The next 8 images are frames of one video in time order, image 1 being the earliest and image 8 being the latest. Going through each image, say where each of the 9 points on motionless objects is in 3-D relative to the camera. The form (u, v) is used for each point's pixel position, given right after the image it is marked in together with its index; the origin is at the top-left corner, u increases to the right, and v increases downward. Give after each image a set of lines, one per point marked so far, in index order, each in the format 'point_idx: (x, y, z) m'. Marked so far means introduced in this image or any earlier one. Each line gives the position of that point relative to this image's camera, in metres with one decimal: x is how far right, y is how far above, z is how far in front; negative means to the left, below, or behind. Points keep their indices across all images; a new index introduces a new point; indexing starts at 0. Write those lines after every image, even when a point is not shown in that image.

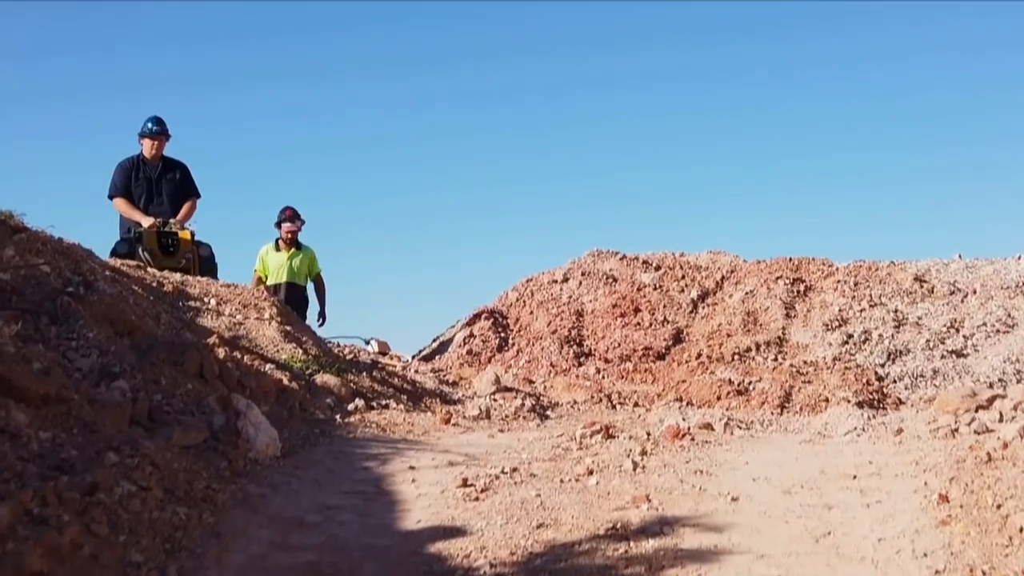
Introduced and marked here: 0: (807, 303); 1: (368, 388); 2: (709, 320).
0: (+3.9, -0.1, +18.3) m
1: (-0.9, -0.7, +8.9) m
2: (+2.6, -0.4, +18.1) m
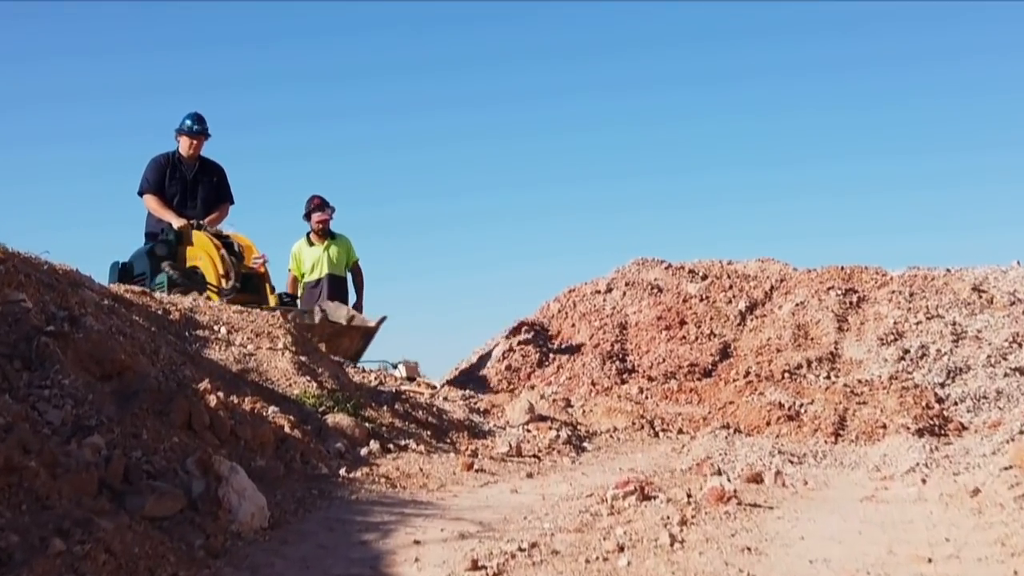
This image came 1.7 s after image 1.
0: (+4.4, -0.3, +17.4) m
1: (-0.7, -0.8, +8.2) m
2: (+3.1, -0.5, +17.3) m
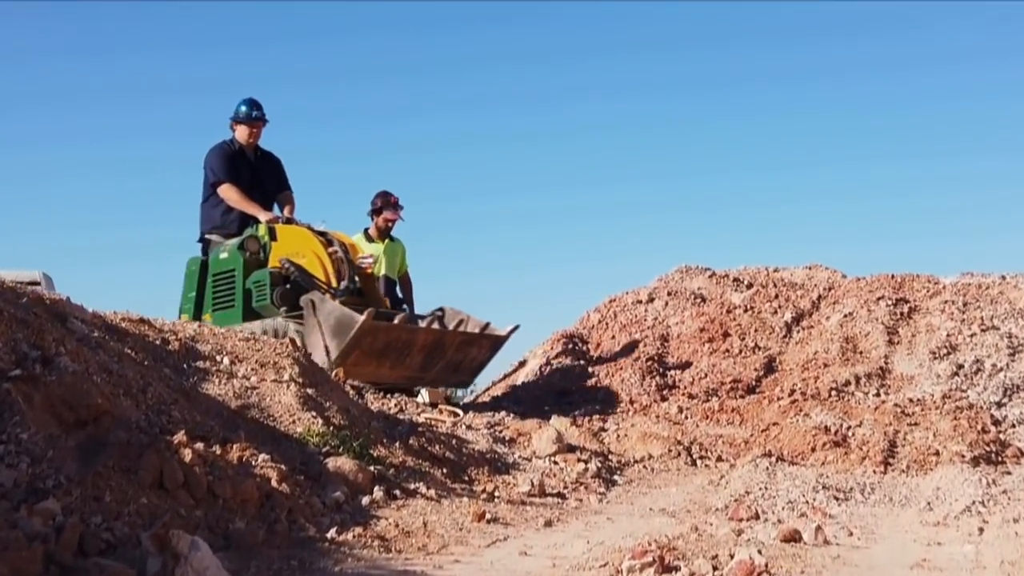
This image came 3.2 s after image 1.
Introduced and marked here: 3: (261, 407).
0: (+4.8, -0.4, +16.6) m
1: (-0.6, -1.0, +7.6) m
2: (+3.5, -0.7, +16.6) m
3: (-1.4, -0.7, +7.8) m
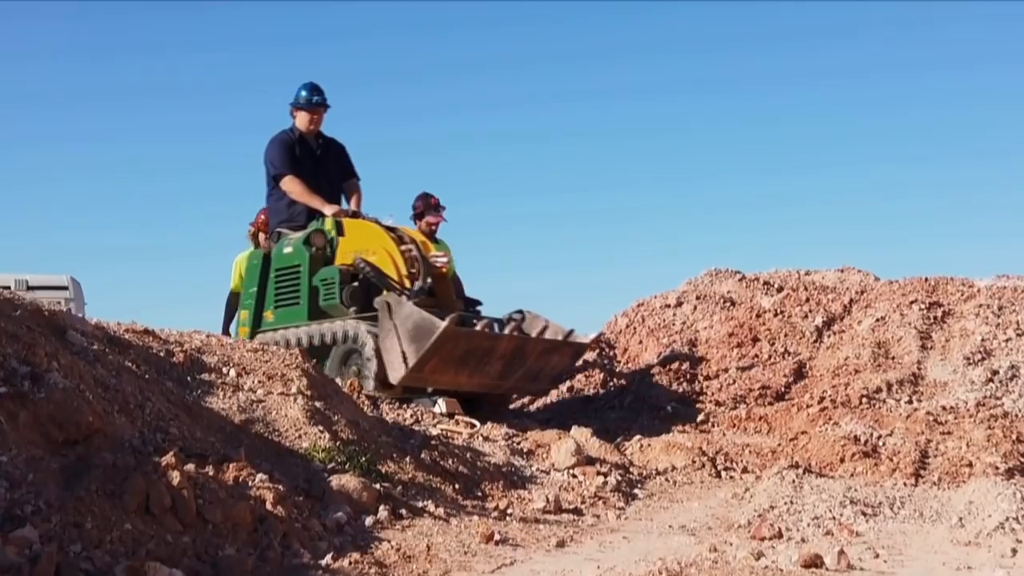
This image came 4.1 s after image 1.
0: (+5.1, -0.5, +16.3) m
1: (-0.6, -1.1, +7.4) m
2: (+3.8, -0.7, +16.2) m
3: (-1.3, -0.7, +7.5) m
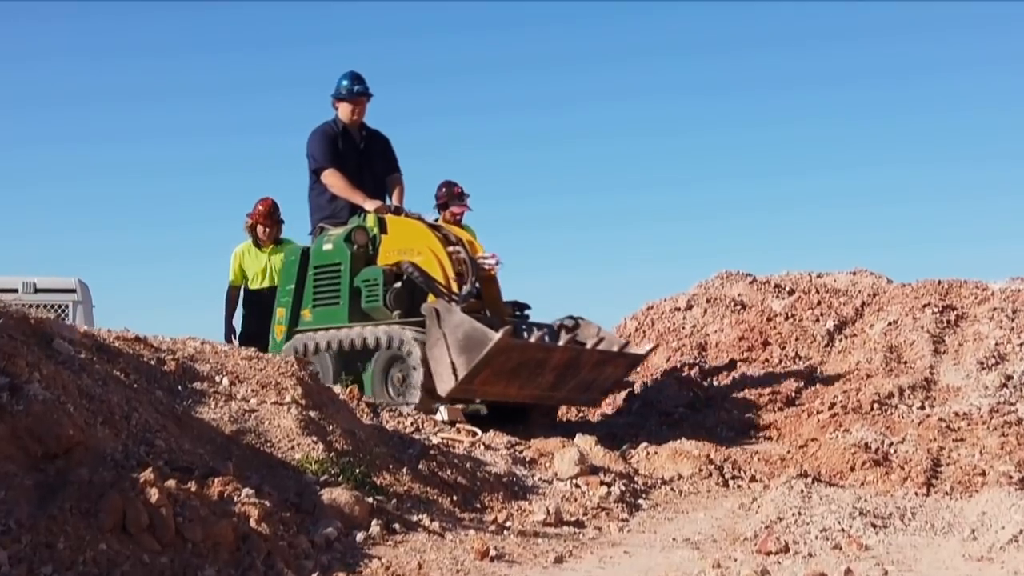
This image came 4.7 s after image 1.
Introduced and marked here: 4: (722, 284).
0: (+5.2, -0.5, +16.0) m
1: (-0.6, -1.1, +7.2) m
2: (+3.8, -0.8, +16.0) m
3: (-1.4, -0.8, +7.3) m
4: (+2.8, +0.1, +18.4) m
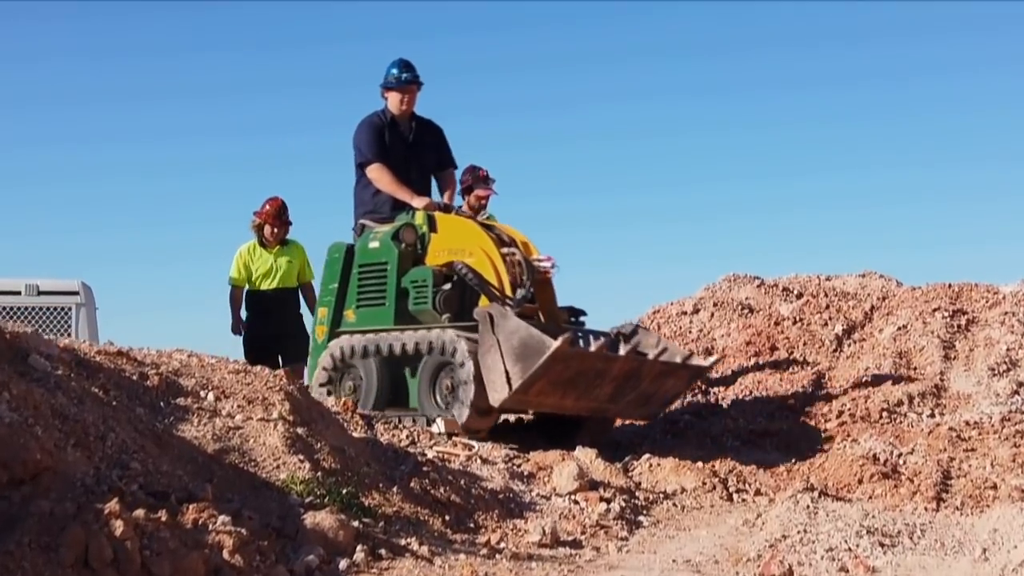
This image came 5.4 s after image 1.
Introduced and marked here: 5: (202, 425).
0: (+5.2, -0.6, +15.7) m
1: (-0.6, -1.2, +6.9) m
2: (+3.9, -0.9, +15.7) m
3: (-1.4, -0.8, +7.1) m
4: (+2.8, 0.0, +18.2) m
5: (-1.6, -0.7, +7.3) m
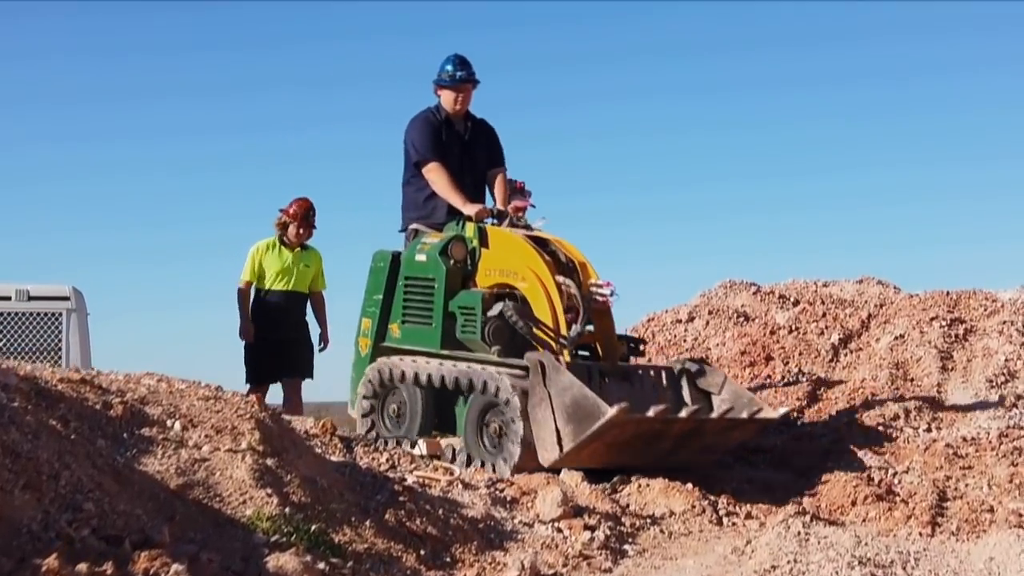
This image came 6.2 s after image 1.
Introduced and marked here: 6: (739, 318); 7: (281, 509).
0: (+5.1, -0.7, +15.4) m
1: (-0.7, -1.3, +6.6) m
2: (+3.8, -1.0, +15.4) m
3: (-1.5, -1.0, +6.8) m
4: (+2.7, -0.1, +17.9) m
5: (-1.7, -0.9, +7.0) m
6: (+2.7, -0.4, +17.0) m
7: (-1.1, -1.1, +6.8) m
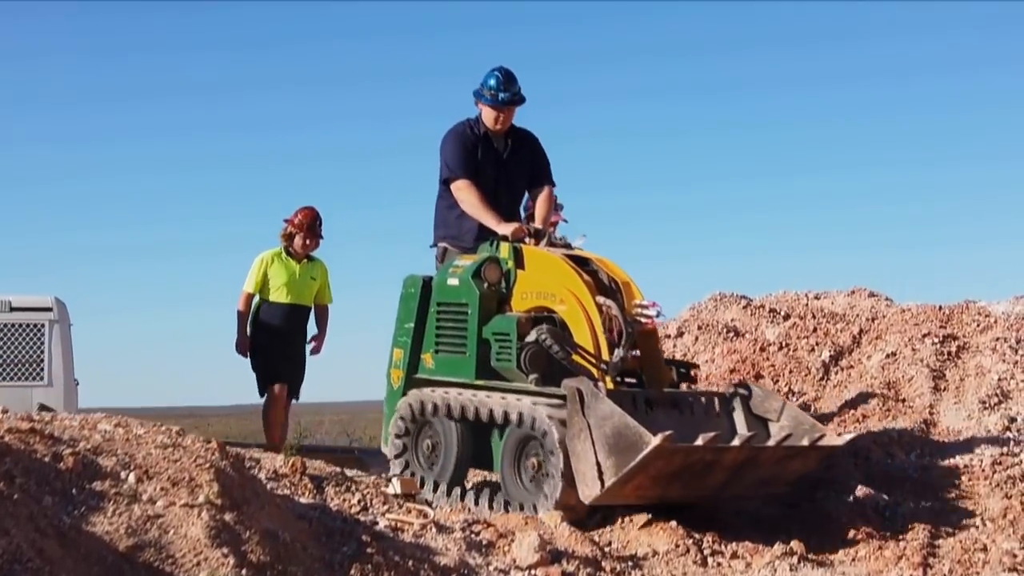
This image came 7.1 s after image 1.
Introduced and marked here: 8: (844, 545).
0: (+4.9, -1.0, +15.1) m
1: (-0.9, -1.5, +6.3) m
2: (+3.6, -1.2, +15.1) m
3: (-1.7, -1.2, +6.5) m
4: (+2.5, -0.4, +17.6) m
5: (-1.9, -1.1, +6.6) m
6: (+2.6, -0.7, +16.6) m
7: (-1.3, -1.3, +6.5) m
8: (+2.5, -2.0, +10.5) m
